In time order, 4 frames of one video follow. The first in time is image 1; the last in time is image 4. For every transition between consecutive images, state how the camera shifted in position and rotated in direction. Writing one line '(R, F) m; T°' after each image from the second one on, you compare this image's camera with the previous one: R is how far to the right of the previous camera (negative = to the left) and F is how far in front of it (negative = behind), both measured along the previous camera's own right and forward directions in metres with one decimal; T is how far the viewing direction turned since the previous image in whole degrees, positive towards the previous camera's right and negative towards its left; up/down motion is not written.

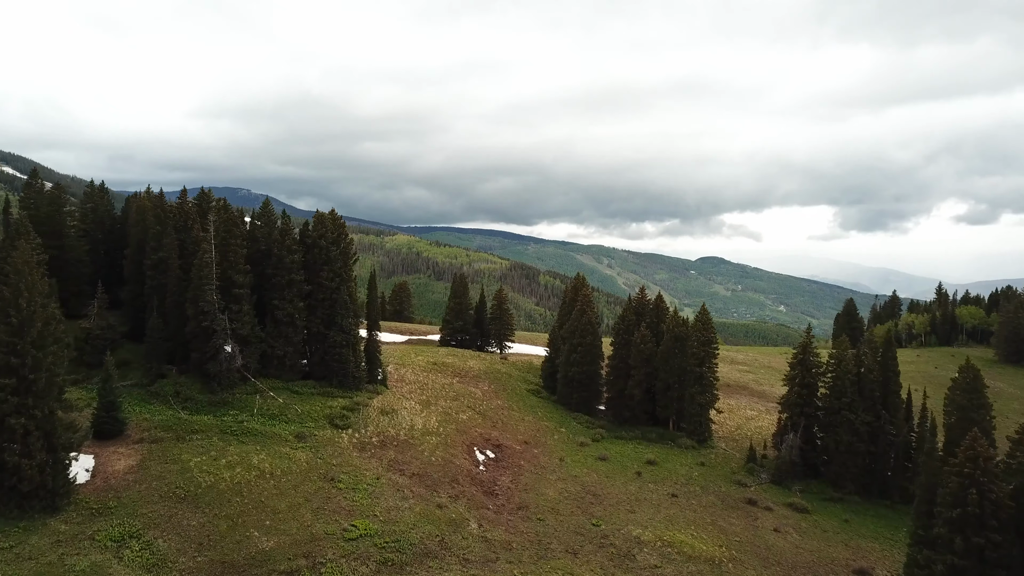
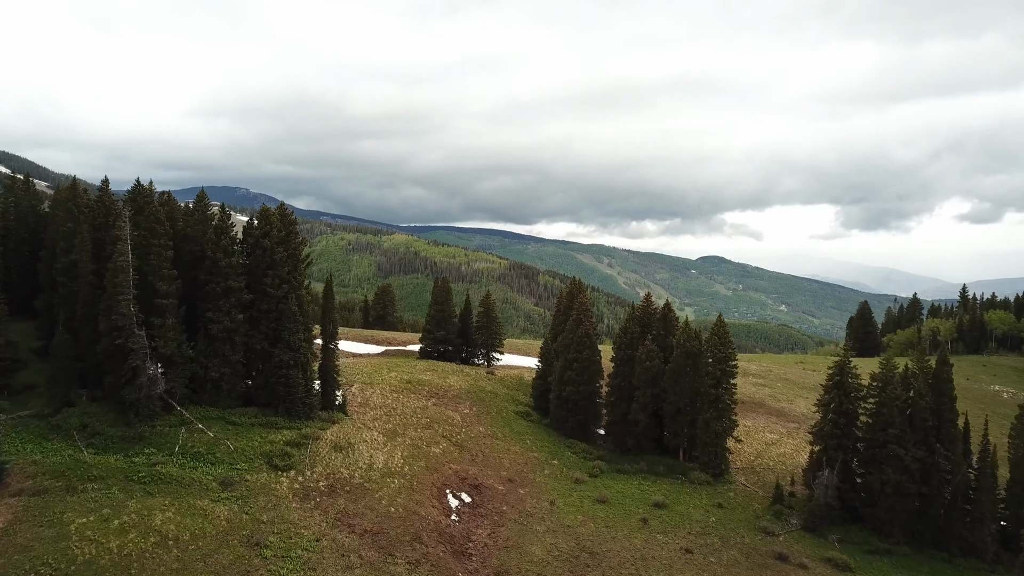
(+1.2, +6.3) m; 0°
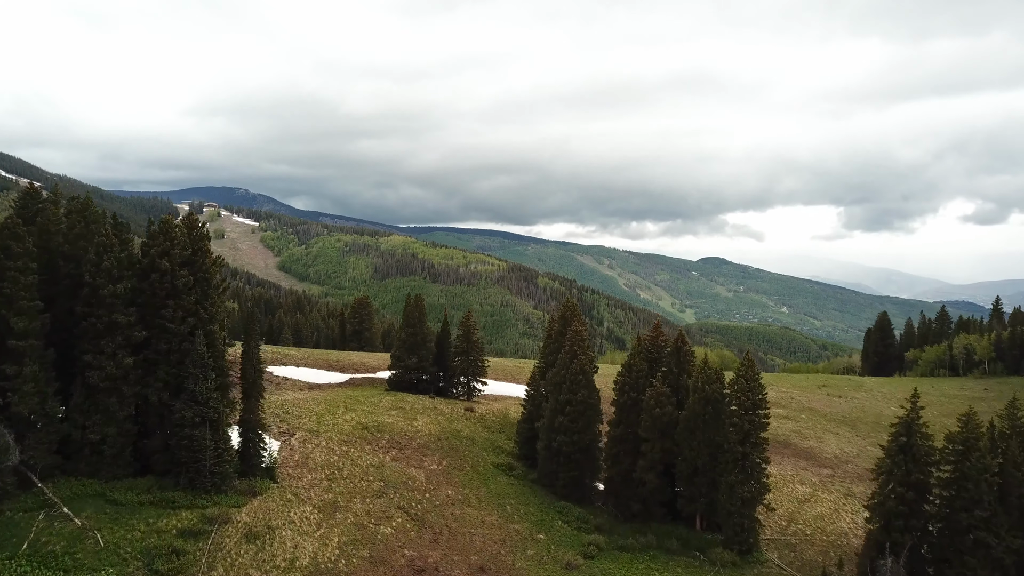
(+1.4, +7.4) m; 0°
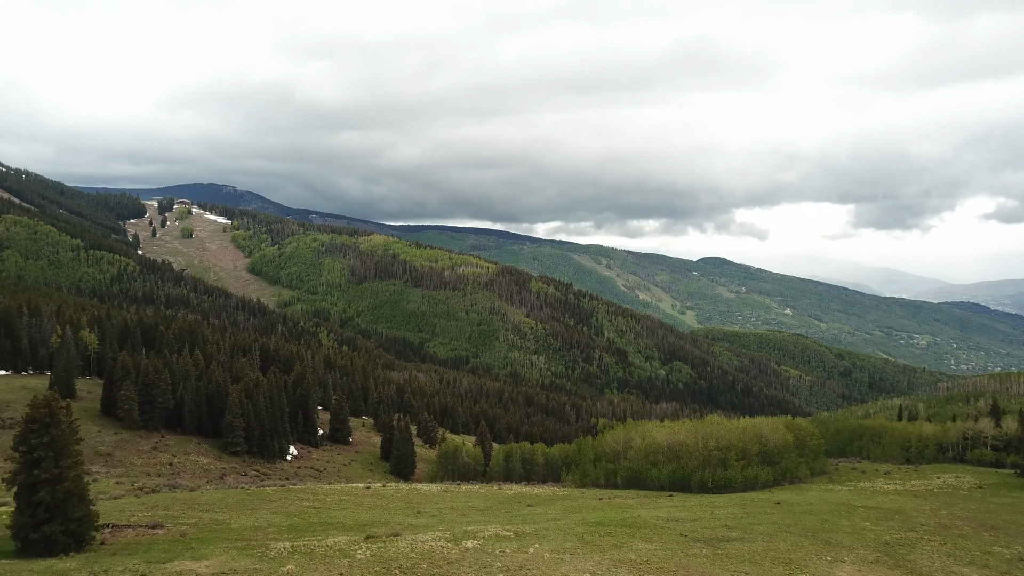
(+6.0, +42.6) m; 0°
